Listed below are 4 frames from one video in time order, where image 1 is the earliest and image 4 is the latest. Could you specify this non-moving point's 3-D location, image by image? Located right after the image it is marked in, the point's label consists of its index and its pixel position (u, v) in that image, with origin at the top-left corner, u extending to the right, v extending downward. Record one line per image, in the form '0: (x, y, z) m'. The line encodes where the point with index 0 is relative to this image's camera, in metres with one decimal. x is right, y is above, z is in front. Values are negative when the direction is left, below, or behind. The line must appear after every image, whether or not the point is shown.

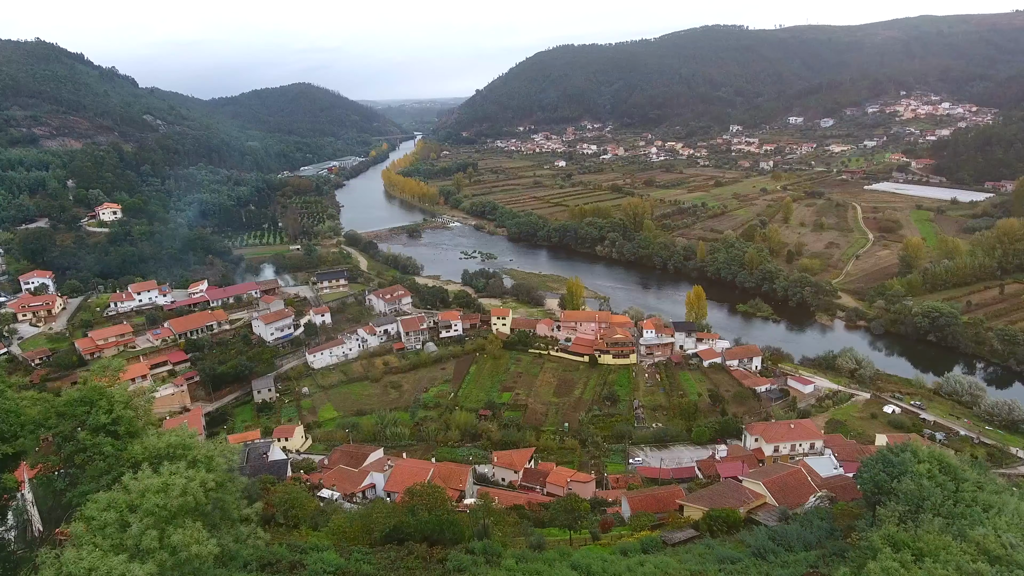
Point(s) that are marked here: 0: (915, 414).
0: (+15.1, -4.8, +19.8) m
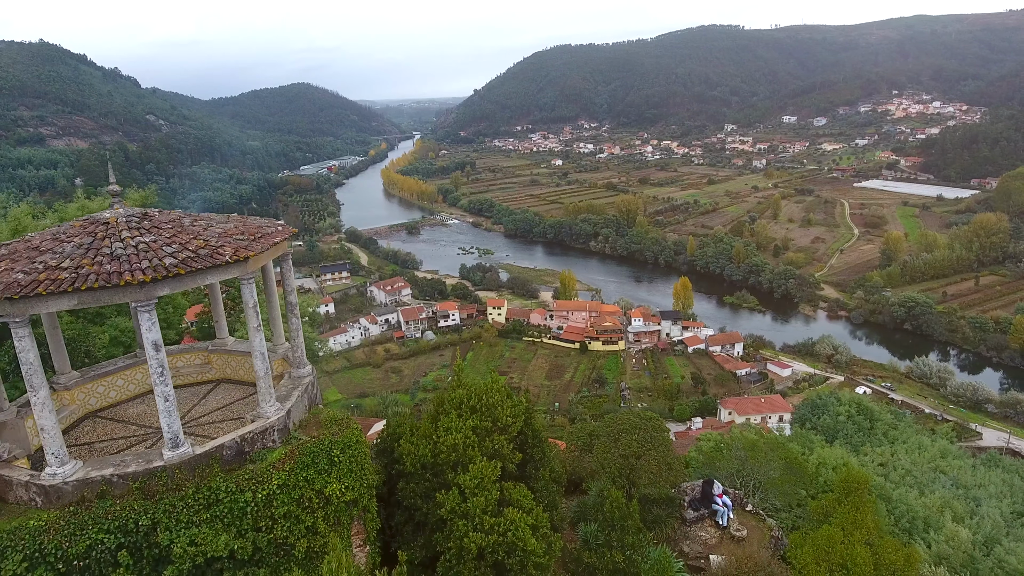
0: (+14.8, -4.2, +21.5) m
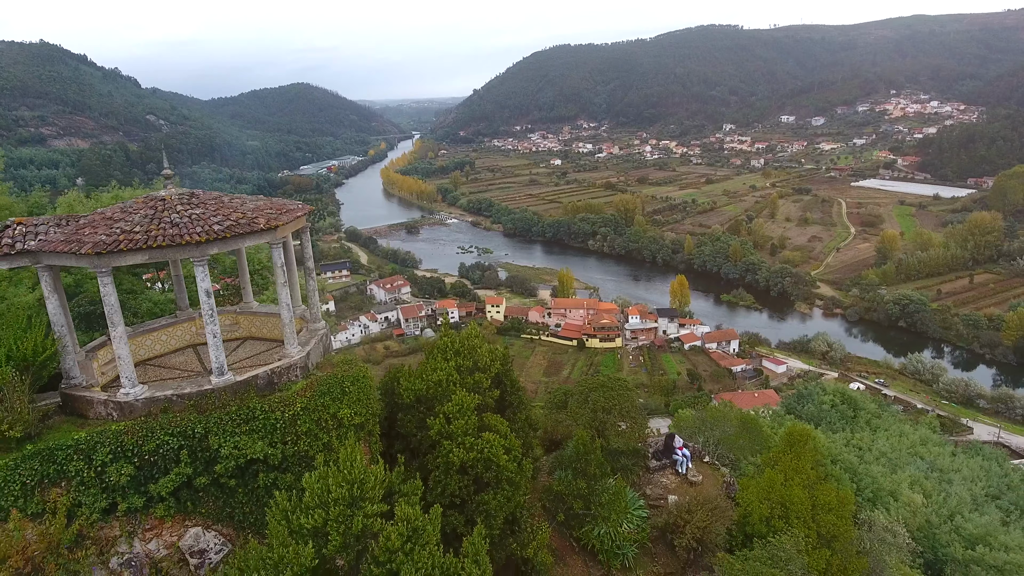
0: (+14.7, -4.1, +21.9) m
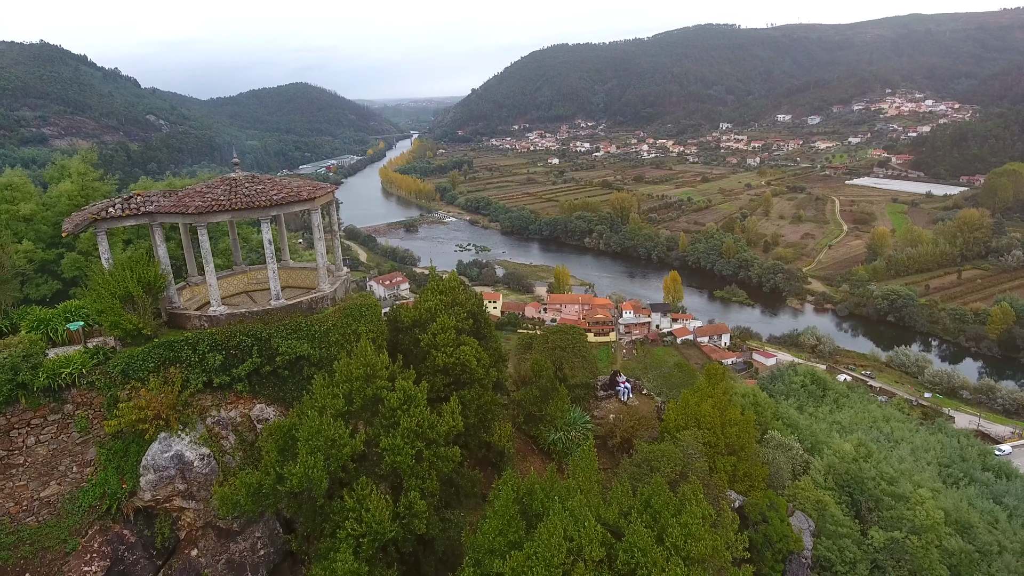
0: (+14.5, -3.8, +22.7) m
